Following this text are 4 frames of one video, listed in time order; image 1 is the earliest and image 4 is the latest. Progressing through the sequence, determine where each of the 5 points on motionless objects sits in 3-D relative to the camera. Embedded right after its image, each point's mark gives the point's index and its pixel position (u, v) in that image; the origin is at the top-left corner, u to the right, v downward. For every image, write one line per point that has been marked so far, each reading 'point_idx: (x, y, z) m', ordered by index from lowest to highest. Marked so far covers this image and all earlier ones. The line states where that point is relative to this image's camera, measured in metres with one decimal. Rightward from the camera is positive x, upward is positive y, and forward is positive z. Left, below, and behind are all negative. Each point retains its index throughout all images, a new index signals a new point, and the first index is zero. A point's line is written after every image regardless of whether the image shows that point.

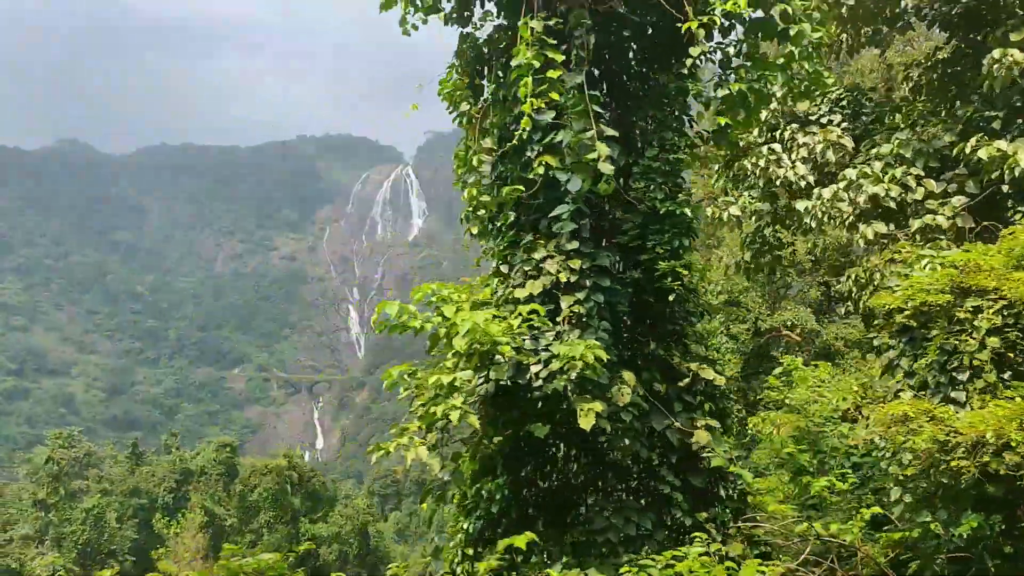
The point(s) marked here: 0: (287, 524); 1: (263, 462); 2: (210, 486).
0: (-6.3, -6.6, +17.0) m
1: (-7.2, -5.1, +17.5) m
2: (-9.0, -6.0, +18.2) m
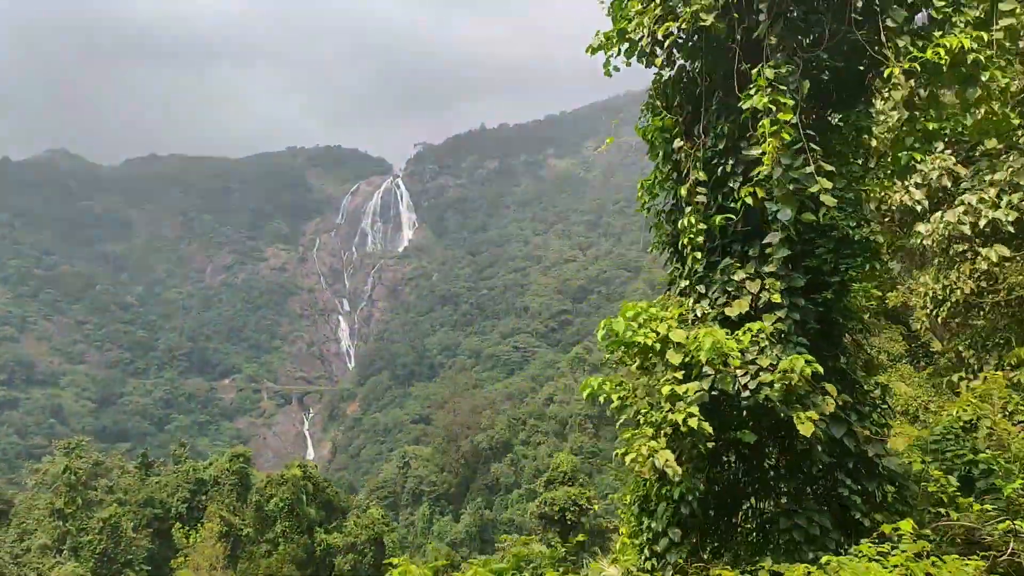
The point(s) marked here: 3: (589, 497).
0: (-5.8, -6.9, +16.9) m
1: (-6.8, -5.4, +17.5) m
2: (-8.6, -6.4, +18.2) m
3: (+2.3, -6.7, +19.3) m
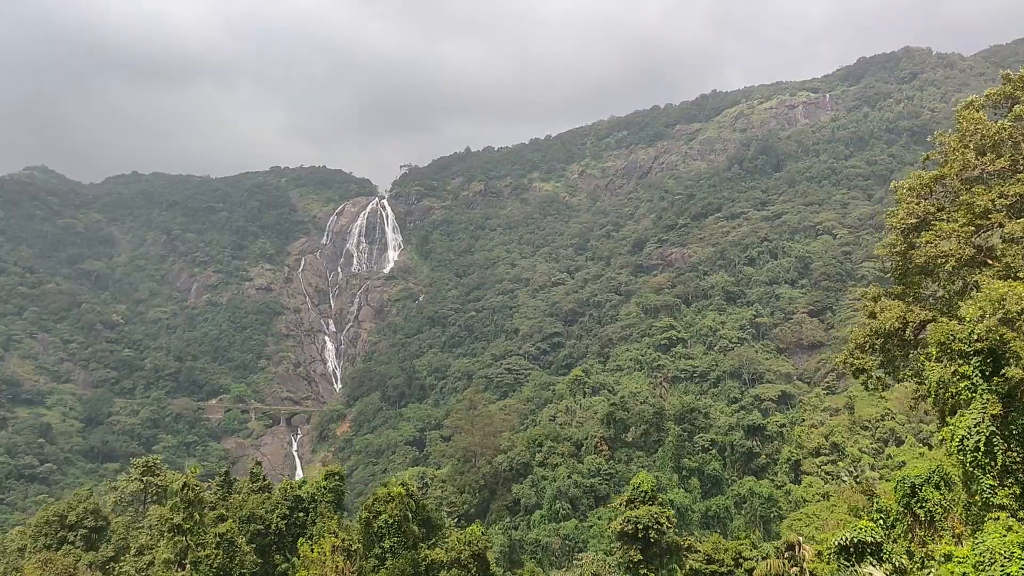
0: (-2.9, -7.5, +17.4) m
1: (-3.9, -6.1, +18.0) m
2: (-5.7, -7.0, +18.6) m
3: (+5.1, -7.6, +20.1) m
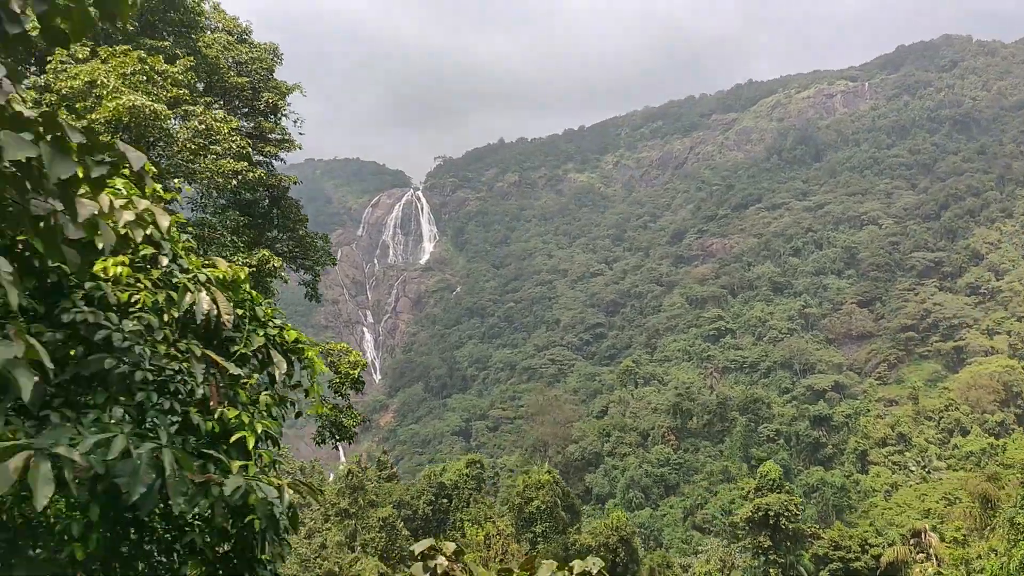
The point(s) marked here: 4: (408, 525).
0: (+1.5, -7.4, +18.4) m
1: (+0.5, -6.0, +18.9) m
2: (-1.3, -6.9, +19.6) m
3: (+9.6, -7.4, +20.7) m
4: (-3.3, -7.6, +19.4) m
